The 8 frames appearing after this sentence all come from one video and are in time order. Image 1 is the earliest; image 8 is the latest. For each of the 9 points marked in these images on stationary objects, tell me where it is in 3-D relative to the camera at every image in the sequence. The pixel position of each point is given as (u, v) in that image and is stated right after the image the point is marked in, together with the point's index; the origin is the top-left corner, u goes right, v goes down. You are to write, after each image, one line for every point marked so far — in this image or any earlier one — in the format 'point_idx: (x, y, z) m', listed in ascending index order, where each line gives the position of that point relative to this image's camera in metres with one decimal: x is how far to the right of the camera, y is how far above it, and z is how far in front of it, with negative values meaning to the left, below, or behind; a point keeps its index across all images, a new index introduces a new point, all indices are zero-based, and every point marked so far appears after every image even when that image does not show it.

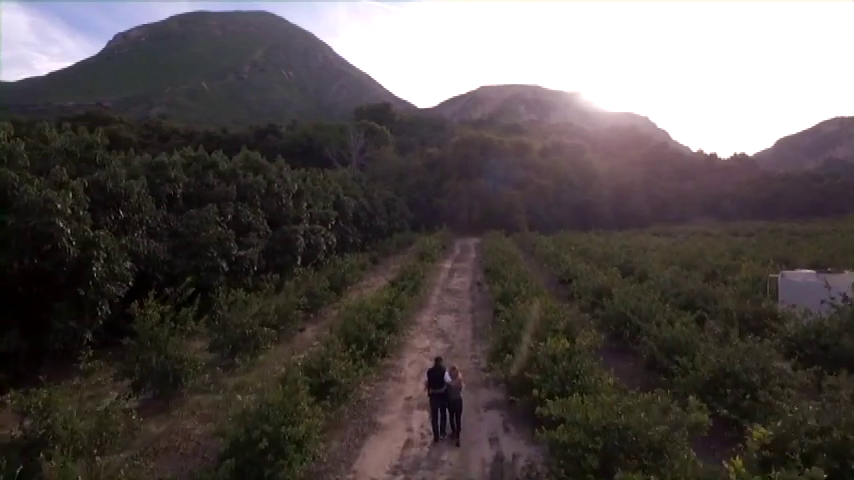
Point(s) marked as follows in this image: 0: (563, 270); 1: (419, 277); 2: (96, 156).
0: (+4.8, -1.0, +19.3) m
1: (-0.3, -1.4, +19.7) m
2: (-7.0, +1.7, +11.5) m
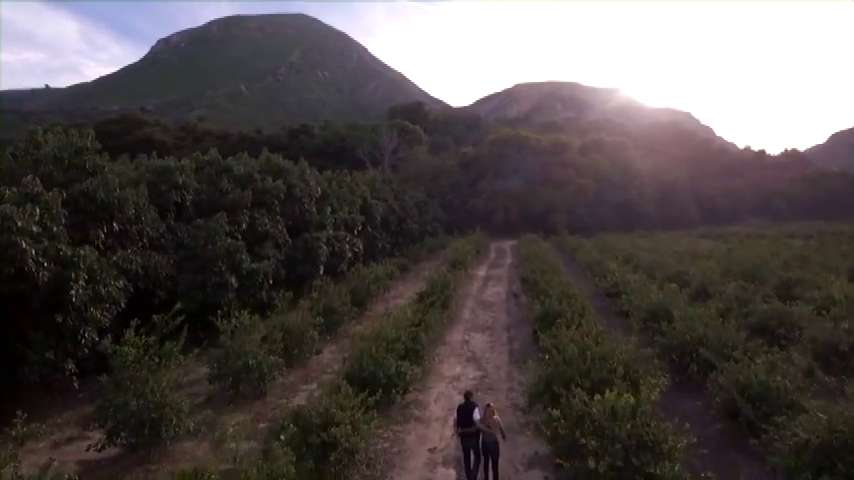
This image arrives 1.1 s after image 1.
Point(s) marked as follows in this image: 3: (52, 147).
0: (+5.8, -1.3, +17.4) m
1: (+0.7, -1.7, +18.1) m
2: (-6.5, +1.5, +10.4) m
3: (-7.1, +1.7, +10.3) m
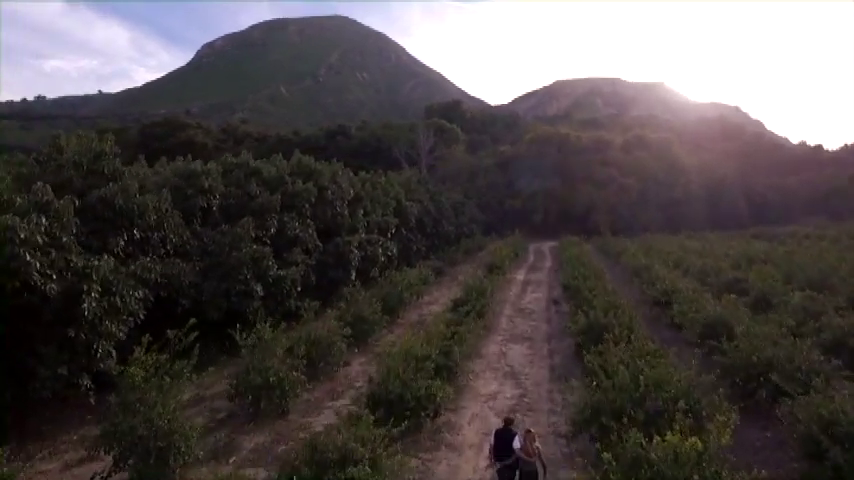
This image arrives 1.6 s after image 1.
0: (+6.8, -1.5, +16.1) m
1: (+1.9, -1.8, +17.3) m
2: (-5.9, +1.3, +10.0) m
3: (-6.5, +1.6, +10.0) m
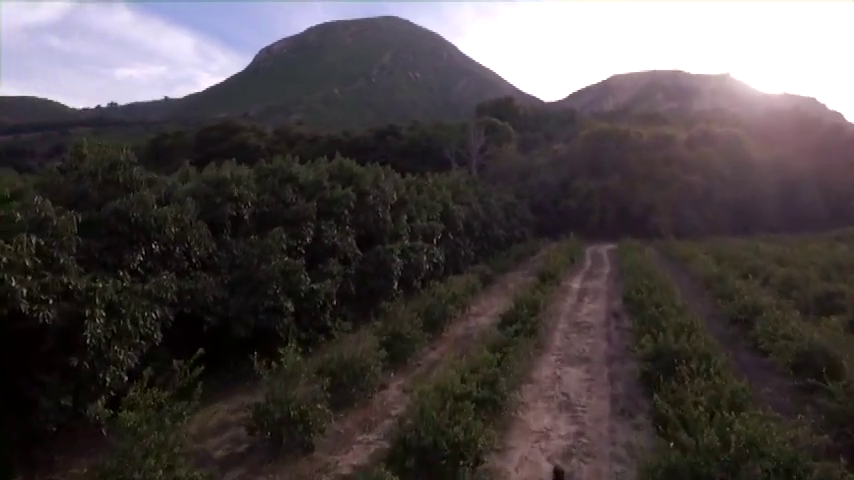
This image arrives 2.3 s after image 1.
0: (+8.1, -1.7, +14.2) m
1: (+3.2, -2.1, +15.8) m
2: (-5.2, +1.1, +9.4) m
3: (-5.8, +1.4, +9.4) m
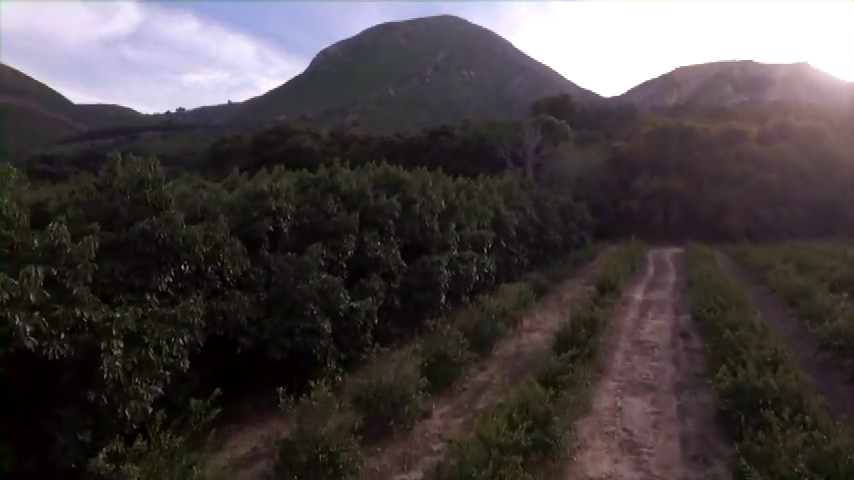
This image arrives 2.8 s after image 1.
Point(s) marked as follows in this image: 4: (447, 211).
0: (+9.2, -2.1, +12.5) m
1: (+4.5, -2.4, +14.6) m
2: (-4.5, +0.7, +9.0) m
3: (-5.1, +1.0, +9.1) m
4: (+0.7, +1.0, +18.5) m
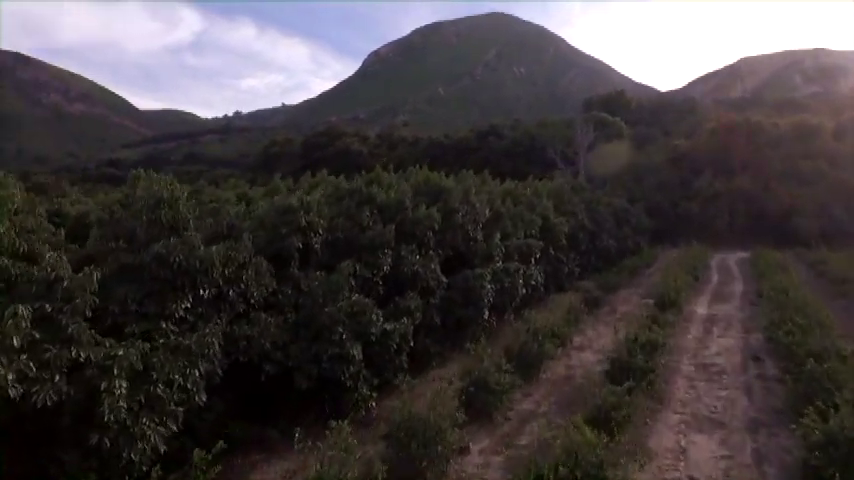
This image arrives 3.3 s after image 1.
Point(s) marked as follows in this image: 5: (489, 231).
0: (+10.0, -2.4, +10.8) m
1: (+5.5, -2.7, +13.3) m
2: (-3.9, +0.4, +8.5) m
3: (-4.5, +0.7, +8.6) m
4: (+2.1, +0.7, +17.5) m
5: (+2.0, +0.3, +17.2) m
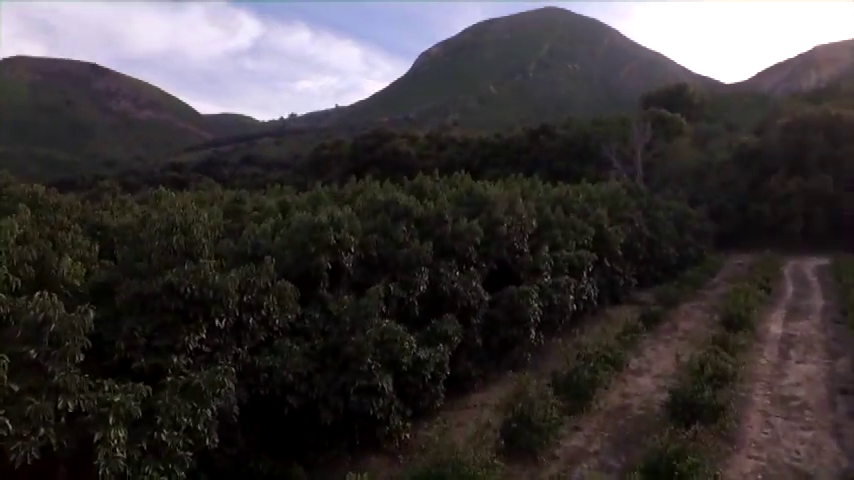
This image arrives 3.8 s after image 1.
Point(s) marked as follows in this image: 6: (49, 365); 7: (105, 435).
0: (+10.6, -2.8, +8.9) m
1: (+6.4, -3.1, +11.8) m
2: (-3.4, 0.0, +7.9) m
3: (-4.0, +0.3, +8.1) m
4: (+3.4, +0.3, +16.3) m
5: (+3.3, -0.1, +16.1) m
6: (-3.7, -1.2, +5.3) m
7: (-3.3, -2.0, +5.6) m
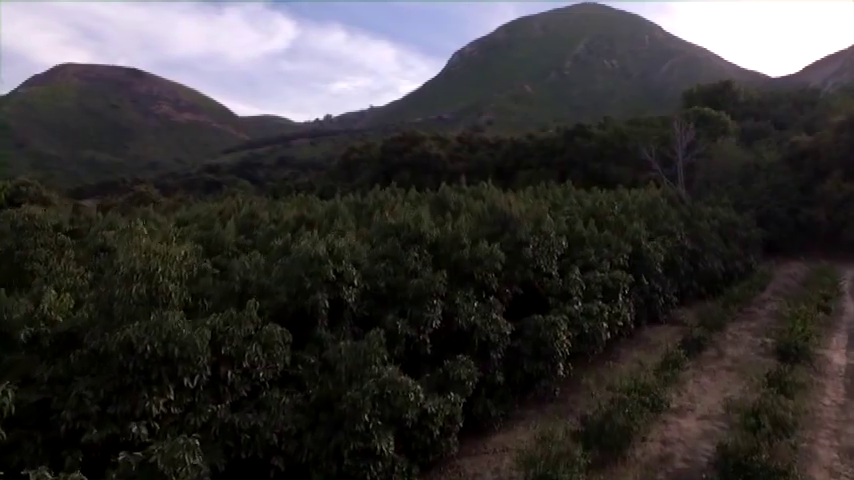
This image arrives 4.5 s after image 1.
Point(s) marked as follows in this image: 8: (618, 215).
0: (+10.7, -3.4, +7.1) m
1: (+6.7, -3.7, +10.2) m
2: (-3.4, -0.5, +7.0) m
3: (-4.0, -0.3, +7.2) m
4: (+3.9, -0.3, +14.9) m
5: (+3.8, -0.6, +14.7) m
6: (-3.8, -1.8, +4.3) m
7: (-3.4, -2.6, +4.7) m
8: (+6.3, +0.8, +18.3) m
